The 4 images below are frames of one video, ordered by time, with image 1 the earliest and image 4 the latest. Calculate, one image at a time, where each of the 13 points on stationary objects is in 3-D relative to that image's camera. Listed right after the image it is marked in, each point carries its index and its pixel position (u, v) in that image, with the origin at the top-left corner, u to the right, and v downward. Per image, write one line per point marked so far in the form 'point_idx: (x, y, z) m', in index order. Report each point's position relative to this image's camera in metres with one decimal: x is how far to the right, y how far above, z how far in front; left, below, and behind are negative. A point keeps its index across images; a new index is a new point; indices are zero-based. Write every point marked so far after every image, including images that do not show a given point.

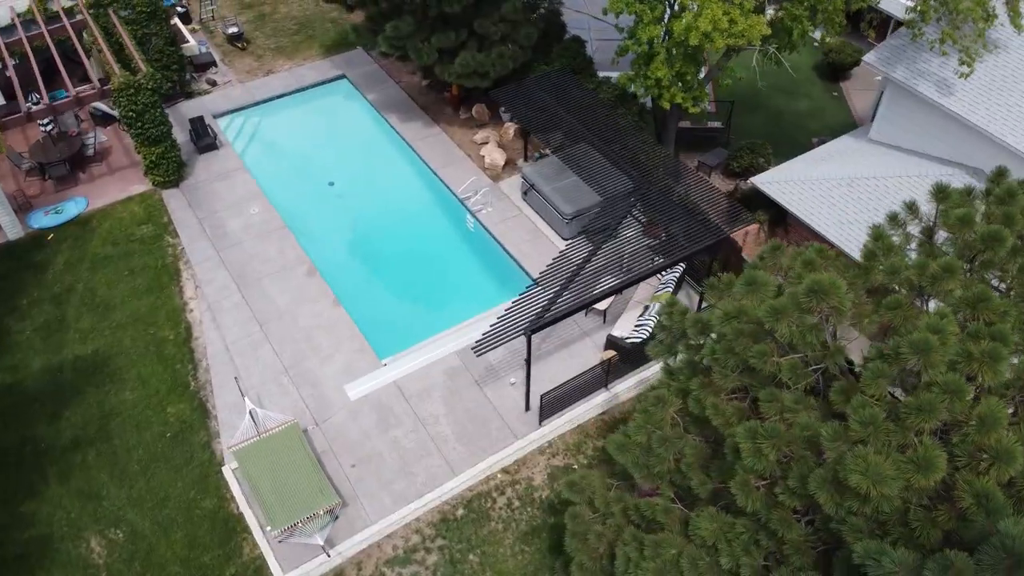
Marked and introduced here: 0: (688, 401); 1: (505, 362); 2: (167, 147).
0: (+1.9, -1.2, +8.7) m
1: (-0.1, -1.3, +14.9) m
2: (-7.4, +3.0, +17.8) m
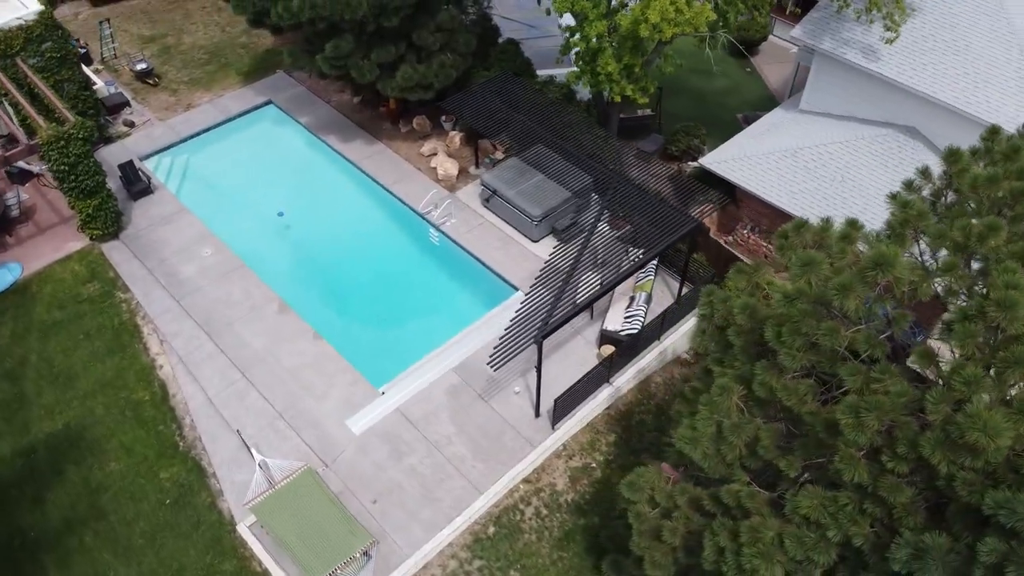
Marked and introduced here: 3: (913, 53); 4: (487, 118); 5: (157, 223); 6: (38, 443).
0: (+2.6, -1.0, +8.9) m
1: (-0.1, -1.5, +14.8) m
2: (-8.3, +1.8, +16.7) m
3: (+8.3, +4.8, +17.0) m
4: (-0.3, +3.6, +17.8) m
5: (-7.6, +1.4, +17.6) m
6: (-8.0, -2.6, +13.9) m
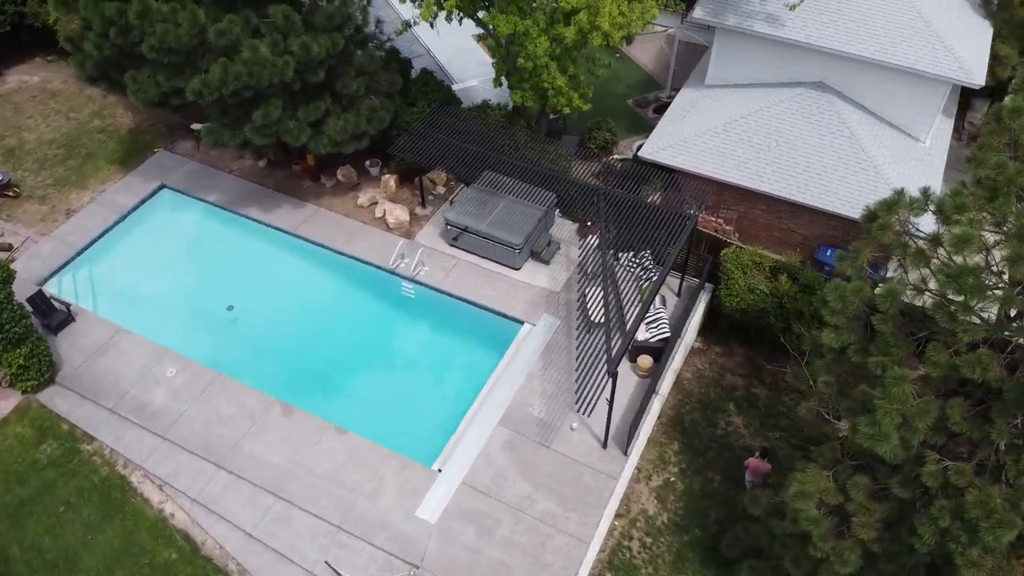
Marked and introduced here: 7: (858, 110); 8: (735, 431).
0: (+4.5, -0.9, +9.1) m
1: (+0.7, -2.1, +14.3) m
2: (-8.2, -0.9, +14.1) m
3: (+6.6, +6.0, +18.2) m
4: (-1.4, +2.7, +17.0) m
5: (-7.7, -1.2, +15.2) m
6: (-6.2, -5.1, +11.6) m
7: (+7.8, +4.0, +18.7) m
8: (+4.0, -2.6, +14.8) m
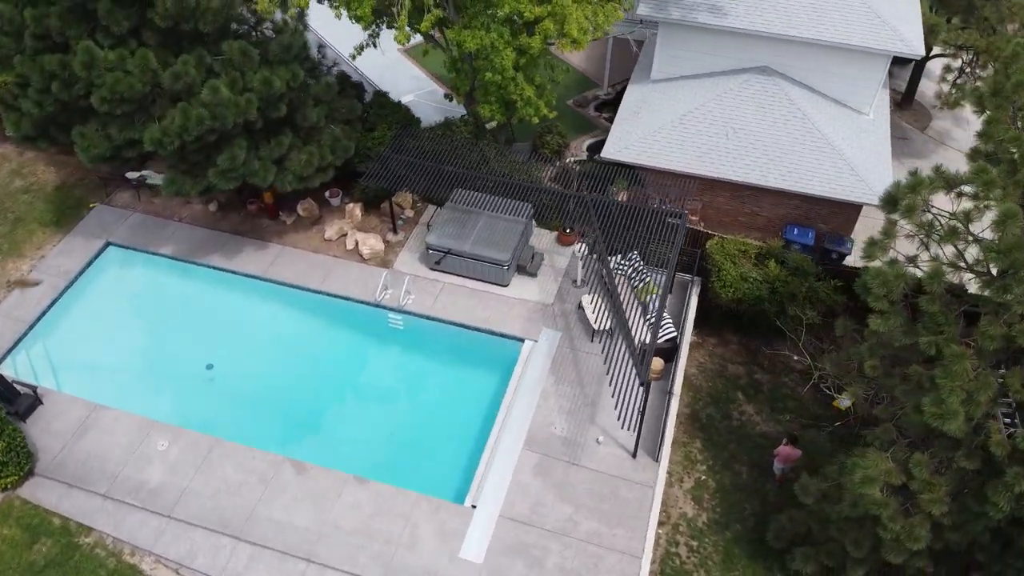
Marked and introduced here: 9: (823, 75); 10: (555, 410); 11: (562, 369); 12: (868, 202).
0: (+5.3, -0.6, +9.4) m
1: (+1.1, -2.4, +14.0) m
2: (-7.8, -2.3, +12.8) m
3: (+5.4, +6.4, +18.5) m
4: (-1.9, +2.2, +16.4) m
5: (-7.4, -2.5, +13.9) m
6: (-5.1, -6.1, +10.5) m
7: (+6.8, +4.6, +19.2) m
8: (+4.3, -2.4, +15.0) m
9: (+7.2, +4.9, +19.0) m
10: (+0.7, -2.1, +14.3) m
11: (+0.9, -1.5, +14.9) m
12: (+7.6, +1.8, +17.7) m
